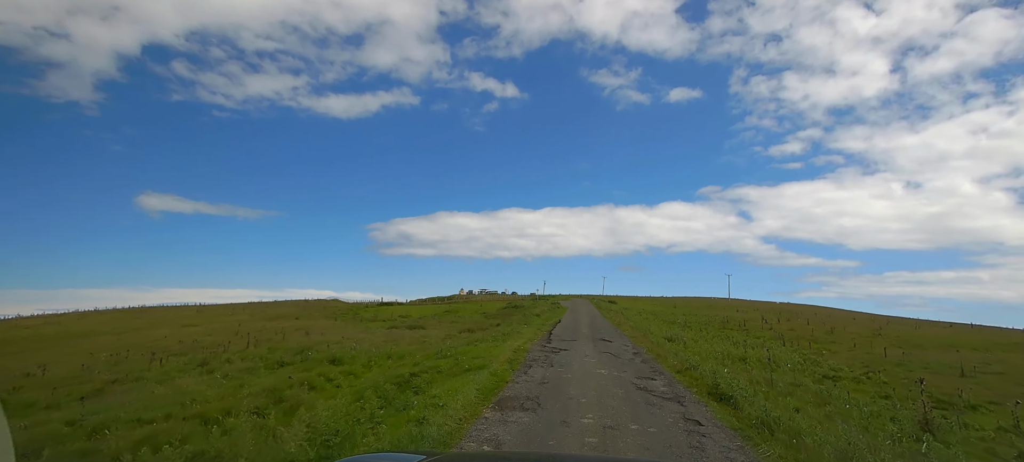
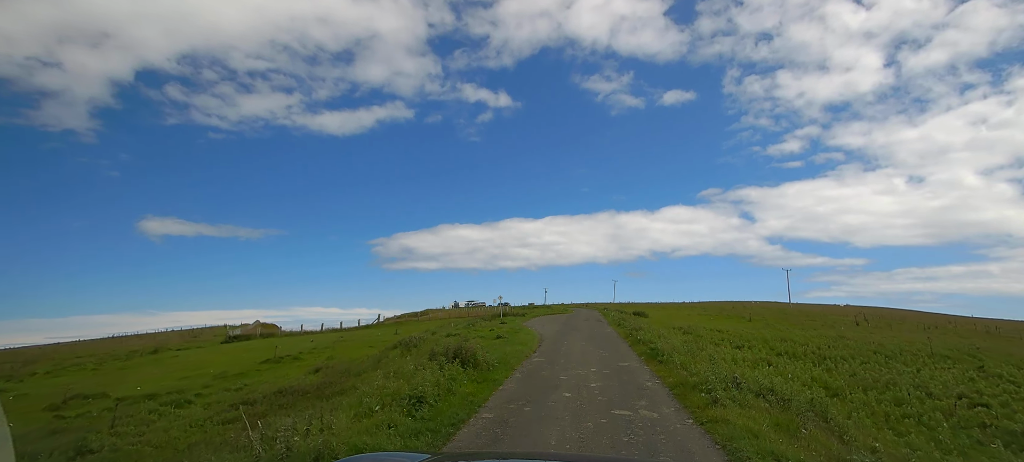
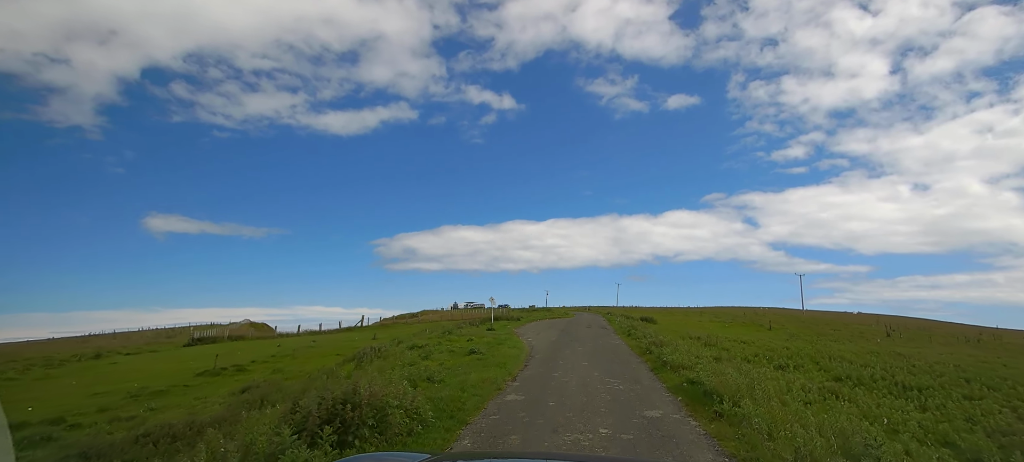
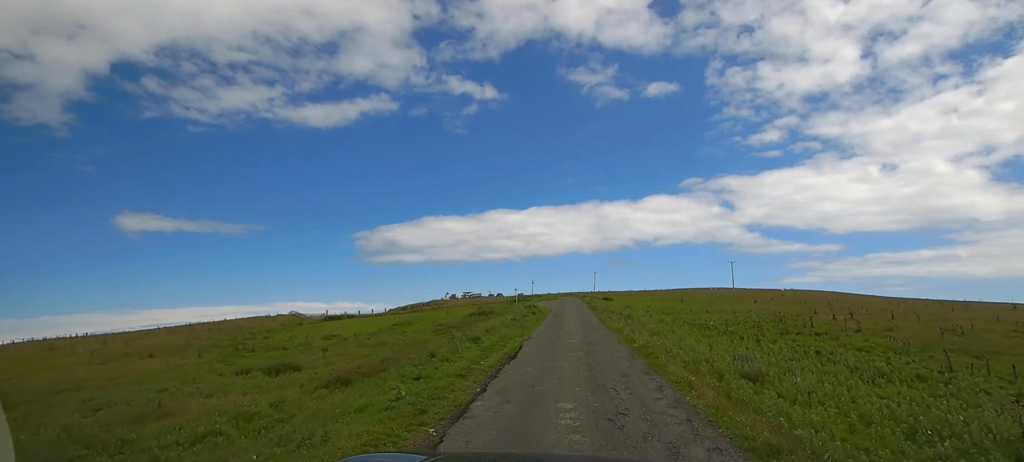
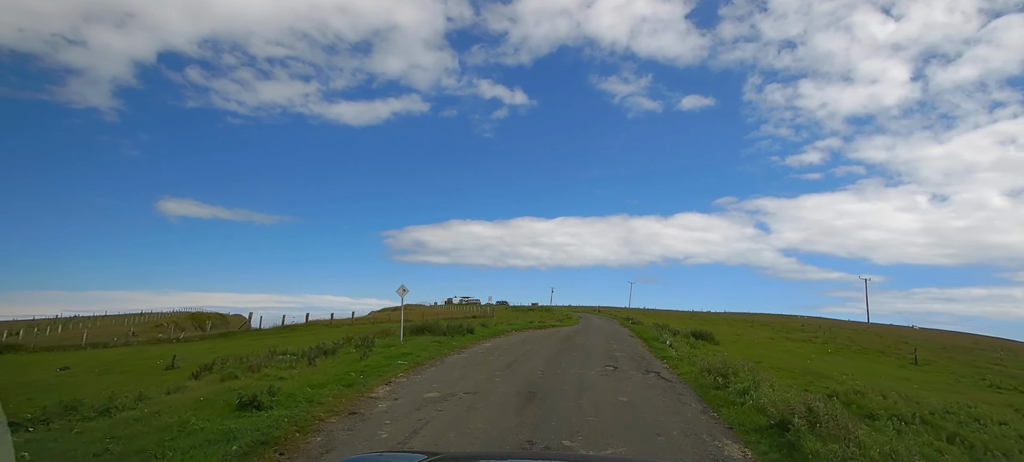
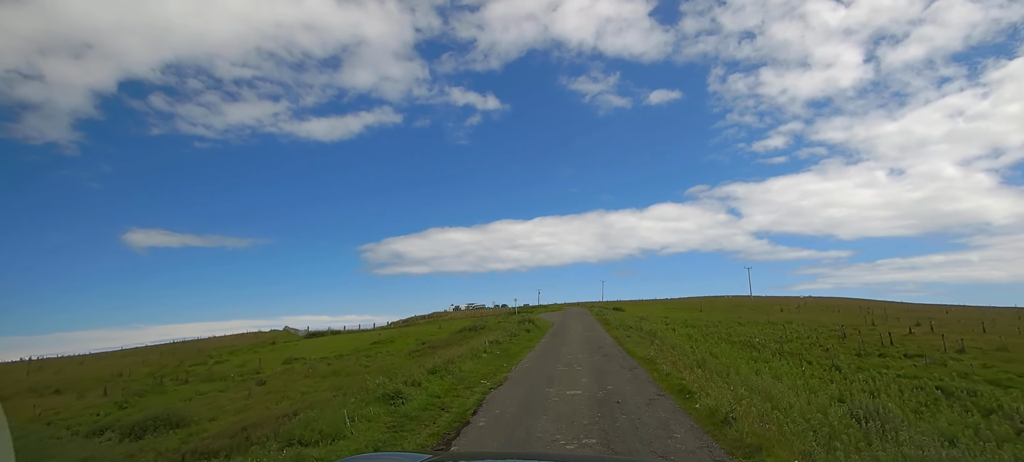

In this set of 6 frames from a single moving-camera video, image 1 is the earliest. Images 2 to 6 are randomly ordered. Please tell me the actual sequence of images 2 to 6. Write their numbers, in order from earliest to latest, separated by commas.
4, 6, 2, 3, 5
